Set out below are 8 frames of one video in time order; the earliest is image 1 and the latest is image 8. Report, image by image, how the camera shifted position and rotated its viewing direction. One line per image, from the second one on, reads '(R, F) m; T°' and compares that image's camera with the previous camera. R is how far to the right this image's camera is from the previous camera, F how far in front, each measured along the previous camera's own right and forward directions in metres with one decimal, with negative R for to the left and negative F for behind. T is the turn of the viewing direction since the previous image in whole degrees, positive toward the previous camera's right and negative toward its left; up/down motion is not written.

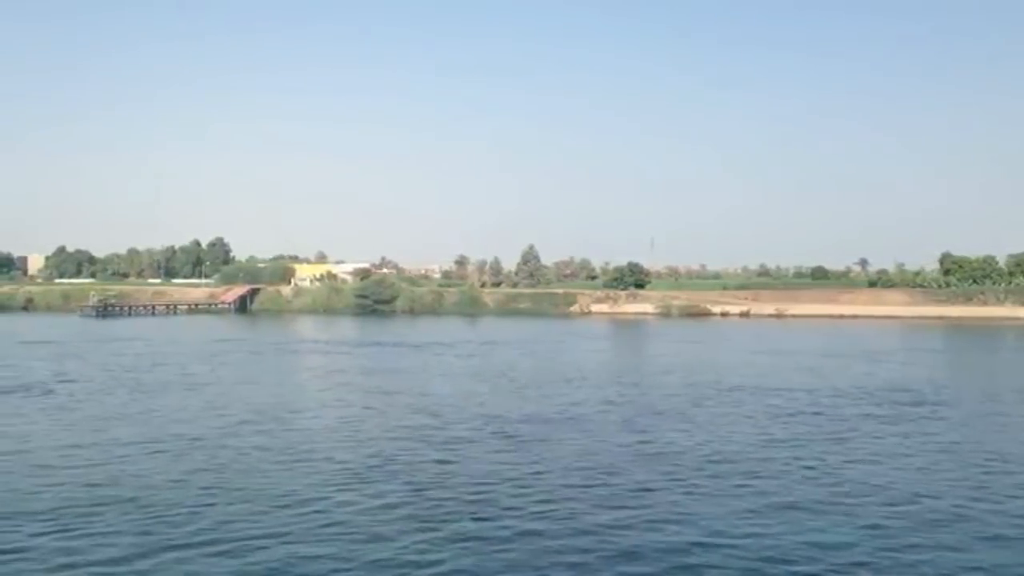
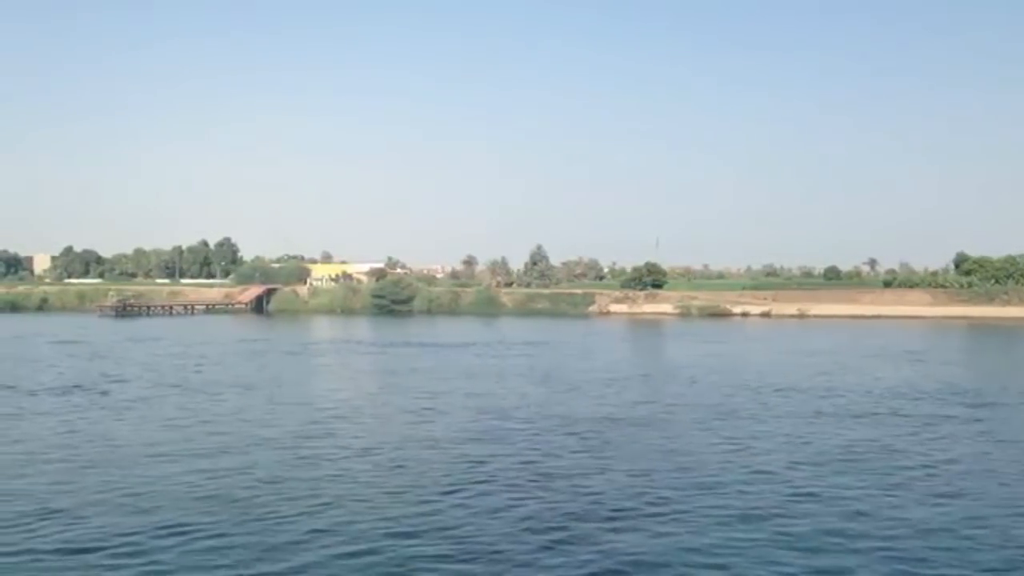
(-1.3, +0.2) m; 0°
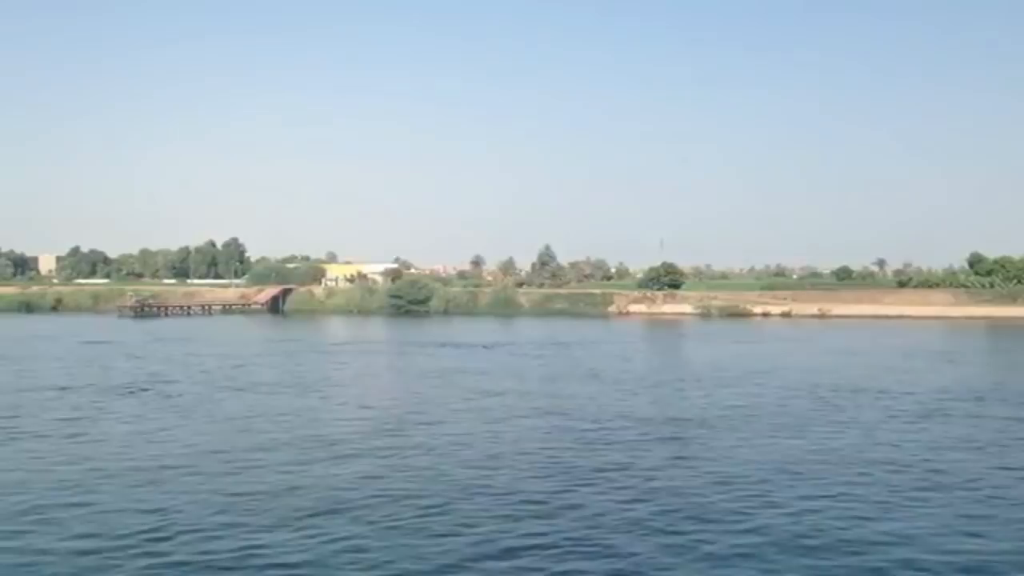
(-1.3, +0.2) m; 0°
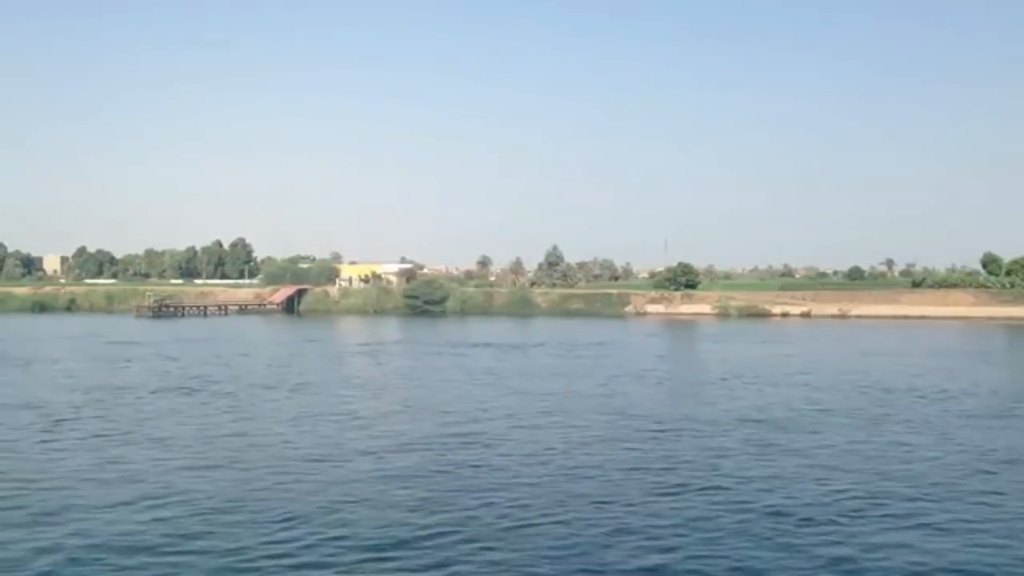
(-1.3, +0.2) m; 0°
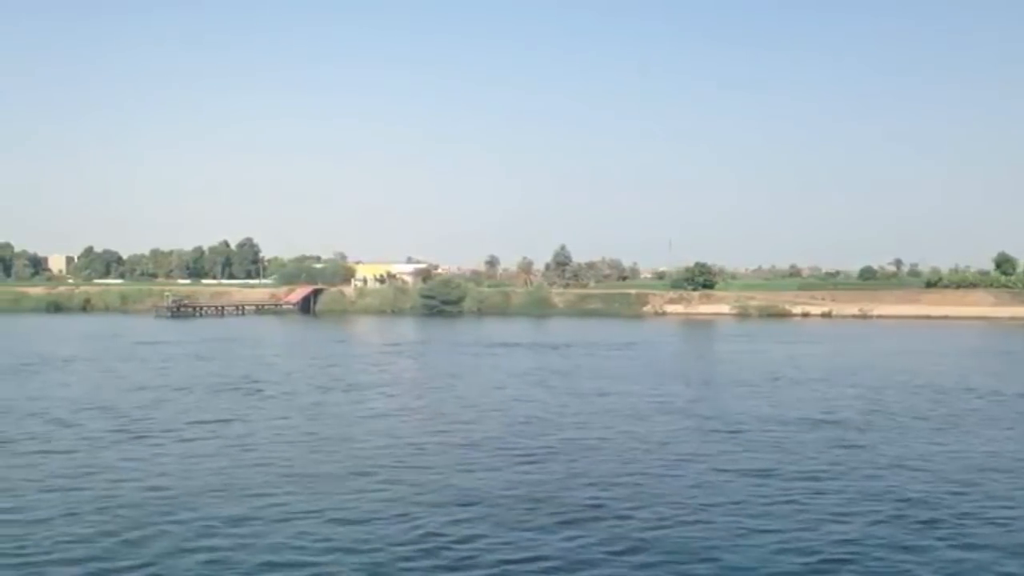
(-1.3, +0.2) m; 0°
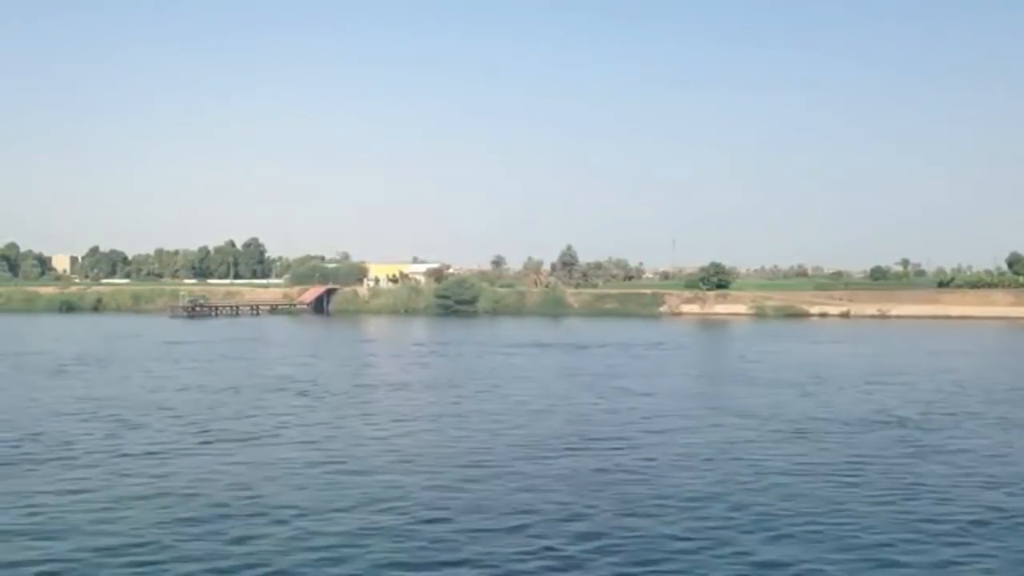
(-1.1, +0.2) m; 0°
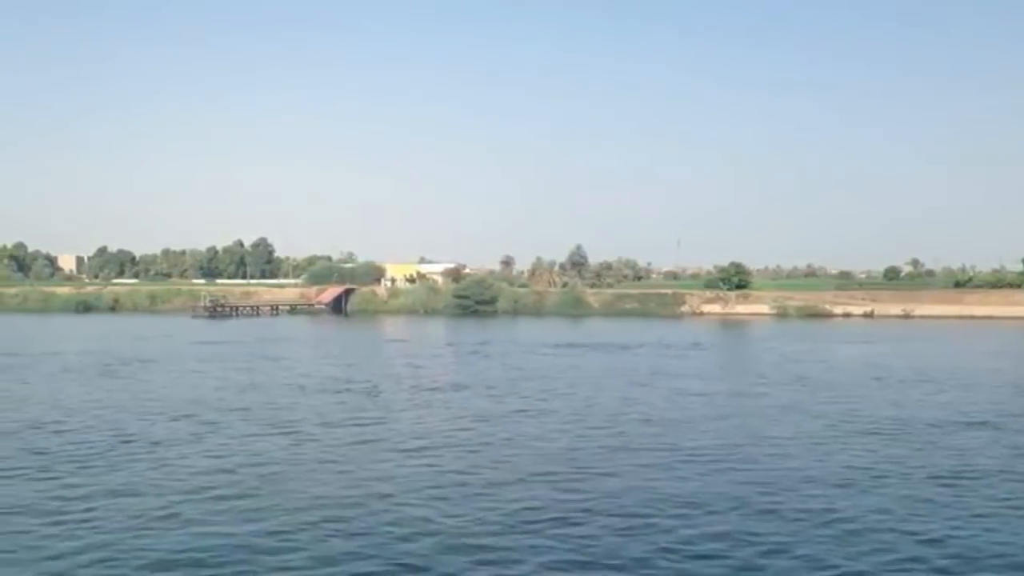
(-1.5, +0.2) m; 0°
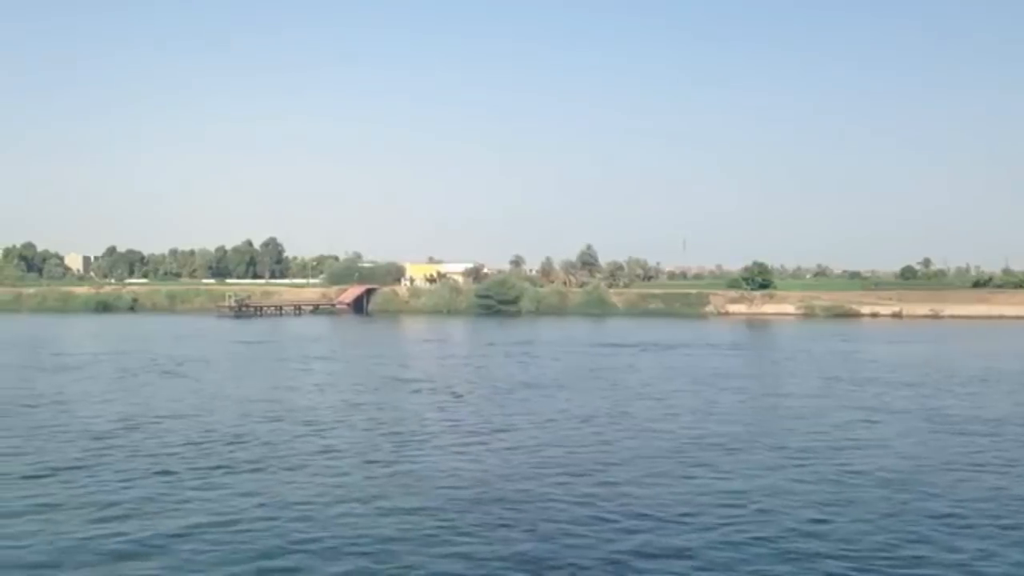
(-1.8, +0.3) m; 0°
